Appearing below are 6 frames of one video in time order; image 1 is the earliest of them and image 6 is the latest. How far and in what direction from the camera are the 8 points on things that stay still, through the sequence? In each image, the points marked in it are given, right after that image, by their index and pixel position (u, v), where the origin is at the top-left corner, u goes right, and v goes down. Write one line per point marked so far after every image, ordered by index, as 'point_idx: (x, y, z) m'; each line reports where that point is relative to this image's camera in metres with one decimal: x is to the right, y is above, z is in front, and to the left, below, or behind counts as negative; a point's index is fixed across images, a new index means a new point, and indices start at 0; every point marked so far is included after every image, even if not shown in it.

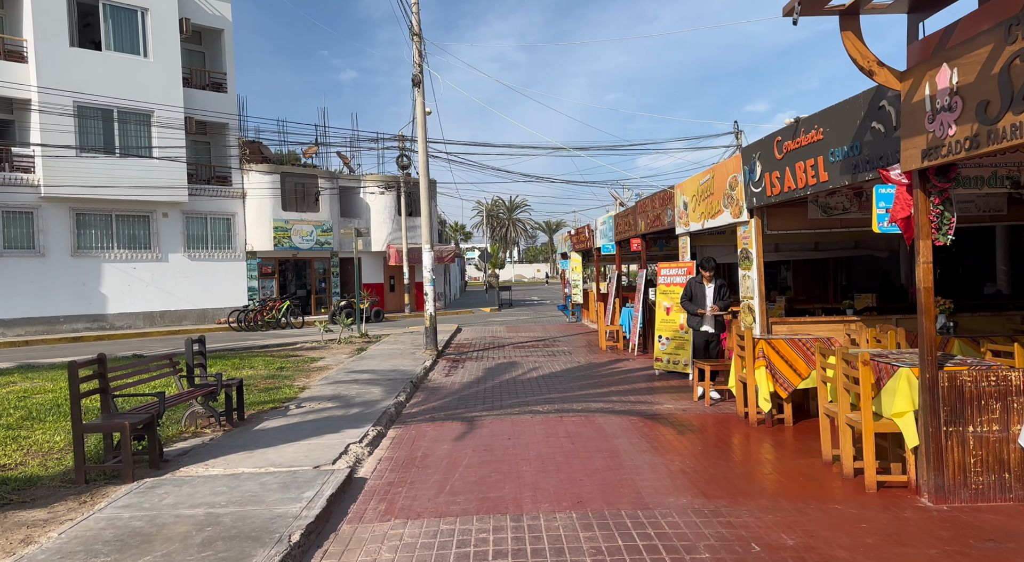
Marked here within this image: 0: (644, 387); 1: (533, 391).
0: (+2.1, -1.7, +10.2) m
1: (+0.3, -1.8, +10.1) m
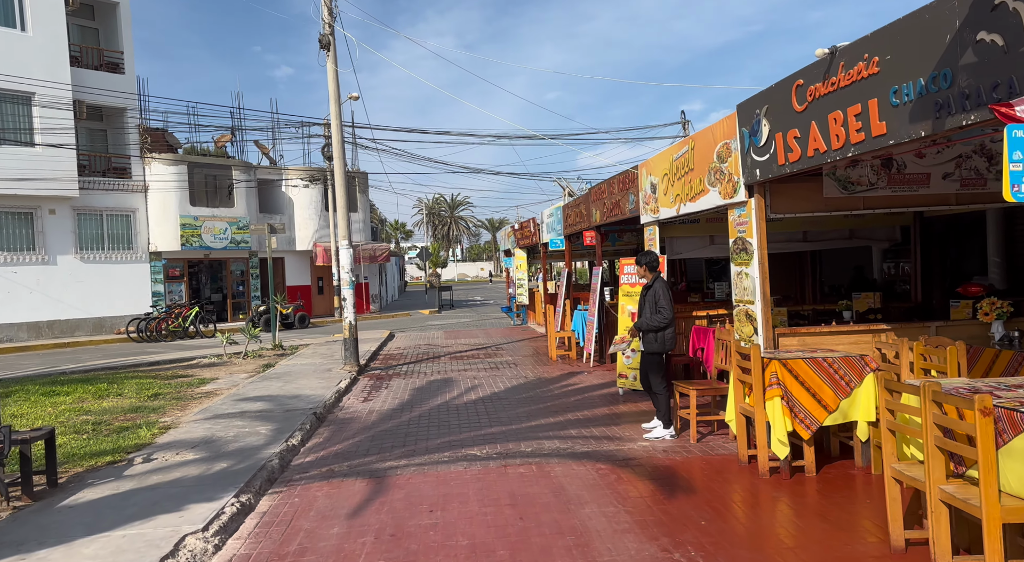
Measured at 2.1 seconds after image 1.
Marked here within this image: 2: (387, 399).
0: (+1.2, -1.7, +8.2) m
1: (-0.6, -1.8, +8.0) m
2: (-2.0, -1.9, +10.1) m
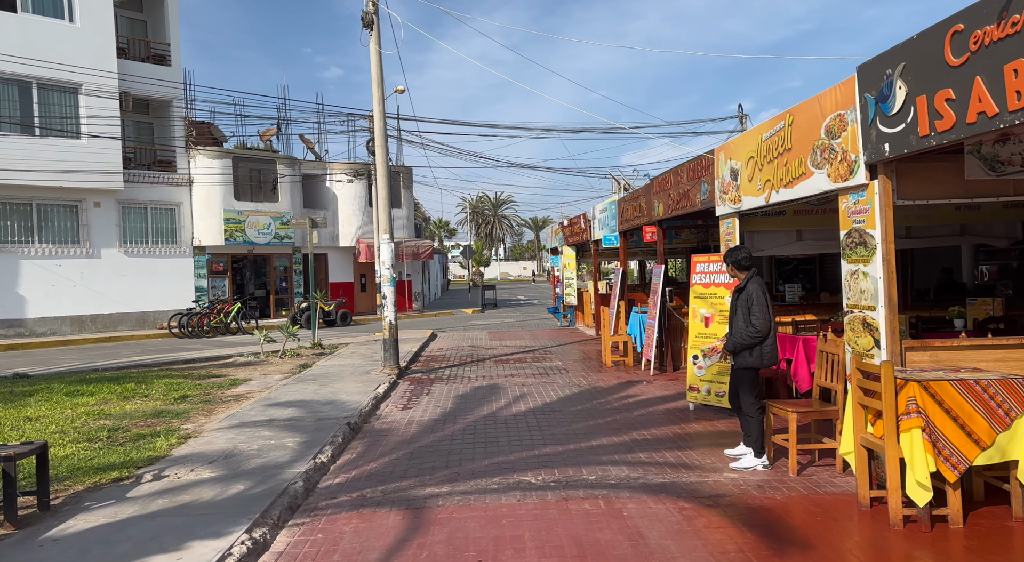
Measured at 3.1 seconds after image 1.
0: (+1.9, -1.7, +7.1) m
1: (+0.1, -1.8, +7.0) m
2: (-1.2, -1.8, +9.2) m
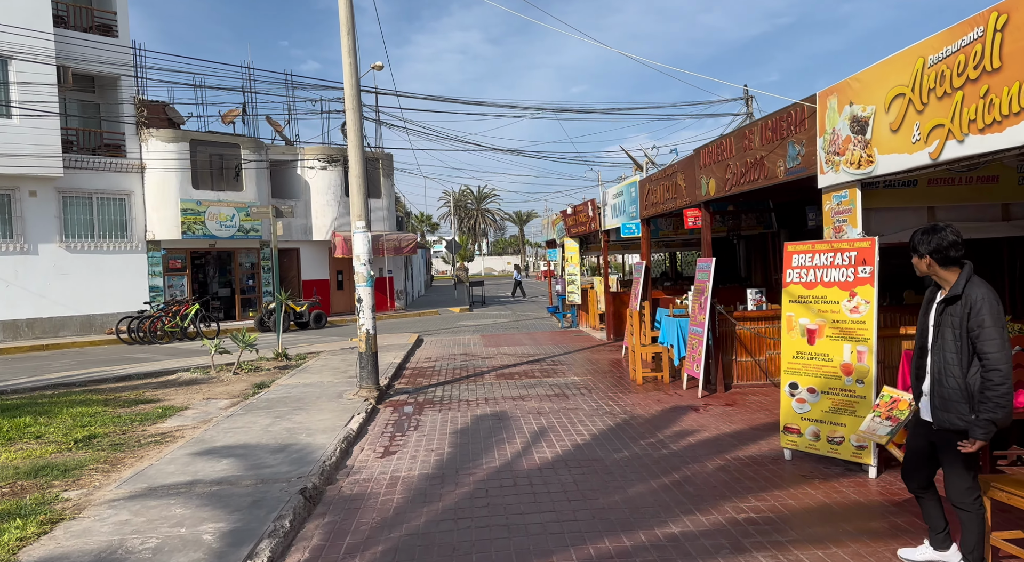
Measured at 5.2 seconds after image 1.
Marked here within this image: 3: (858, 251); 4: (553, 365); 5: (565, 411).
0: (+2.1, -1.7, +4.8) m
1: (+0.3, -1.8, +4.6) m
2: (-1.1, -1.9, +6.8) m
3: (+2.9, +0.3, +5.3) m
4: (+0.8, -1.6, +12.3) m
5: (+0.7, -1.7, +8.4) m
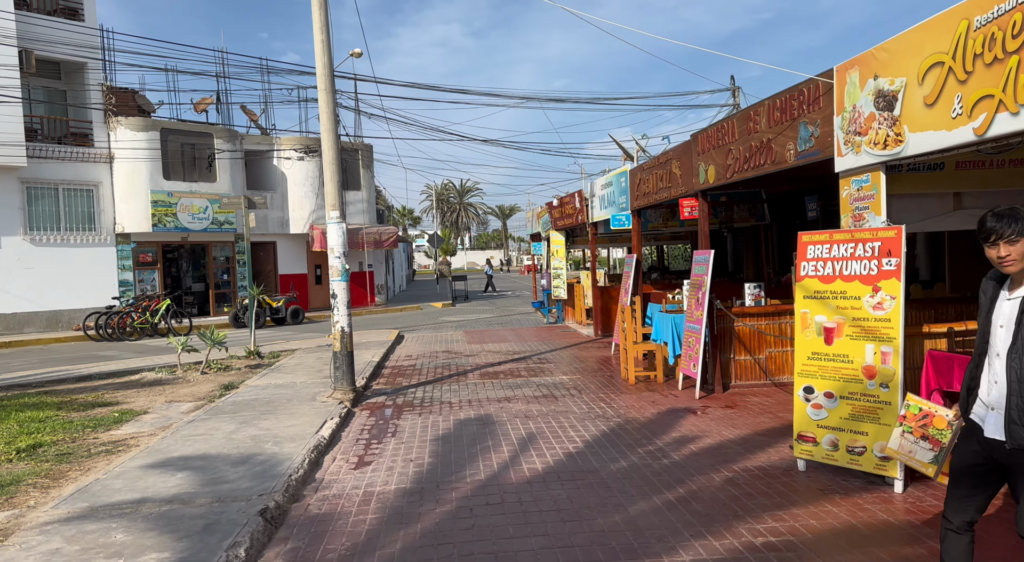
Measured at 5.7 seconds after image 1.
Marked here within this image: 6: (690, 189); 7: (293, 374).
0: (+2.0, -1.7, +4.2) m
1: (+0.3, -1.7, +4.1) m
2: (-1.2, -1.8, +6.2) m
3: (+2.8, +0.3, +4.8) m
4: (+0.5, -1.5, +11.8) m
5: (+0.5, -1.6, +7.8) m
6: (+2.4, +1.3, +8.7) m
7: (-4.0, -1.6, +11.4) m
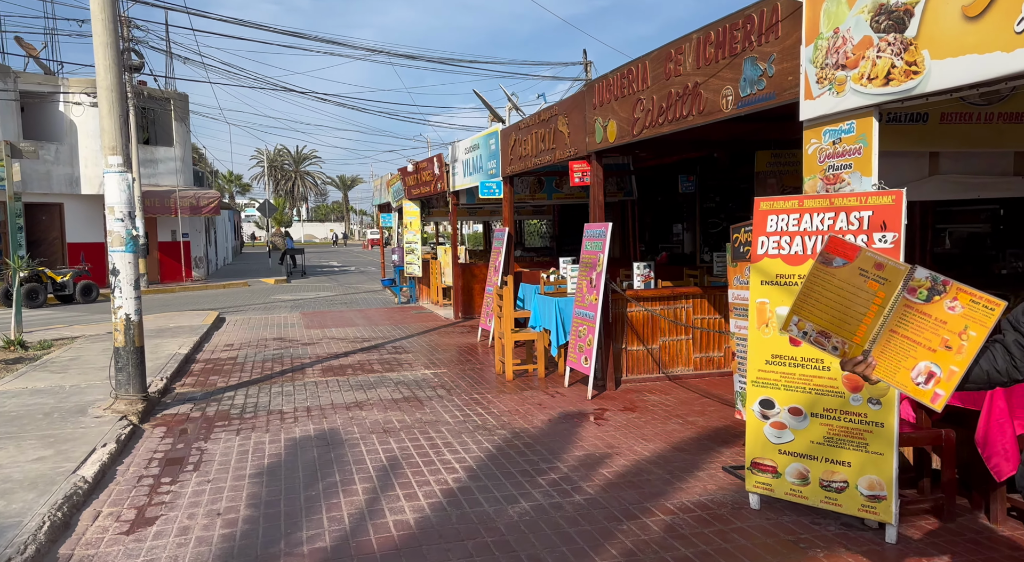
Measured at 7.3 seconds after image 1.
0: (+1.4, -1.6, +3.0) m
1: (-0.2, -1.6, +2.4) m
2: (-2.2, -1.6, +4.2) m
3: (+2.1, +0.4, +3.6) m
4: (-1.8, -1.1, +9.9) m
5: (-0.9, -1.4, +6.1) m
6: (+0.8, +1.5, +7.3) m
7: (-6.1, -1.2, +8.6) m
